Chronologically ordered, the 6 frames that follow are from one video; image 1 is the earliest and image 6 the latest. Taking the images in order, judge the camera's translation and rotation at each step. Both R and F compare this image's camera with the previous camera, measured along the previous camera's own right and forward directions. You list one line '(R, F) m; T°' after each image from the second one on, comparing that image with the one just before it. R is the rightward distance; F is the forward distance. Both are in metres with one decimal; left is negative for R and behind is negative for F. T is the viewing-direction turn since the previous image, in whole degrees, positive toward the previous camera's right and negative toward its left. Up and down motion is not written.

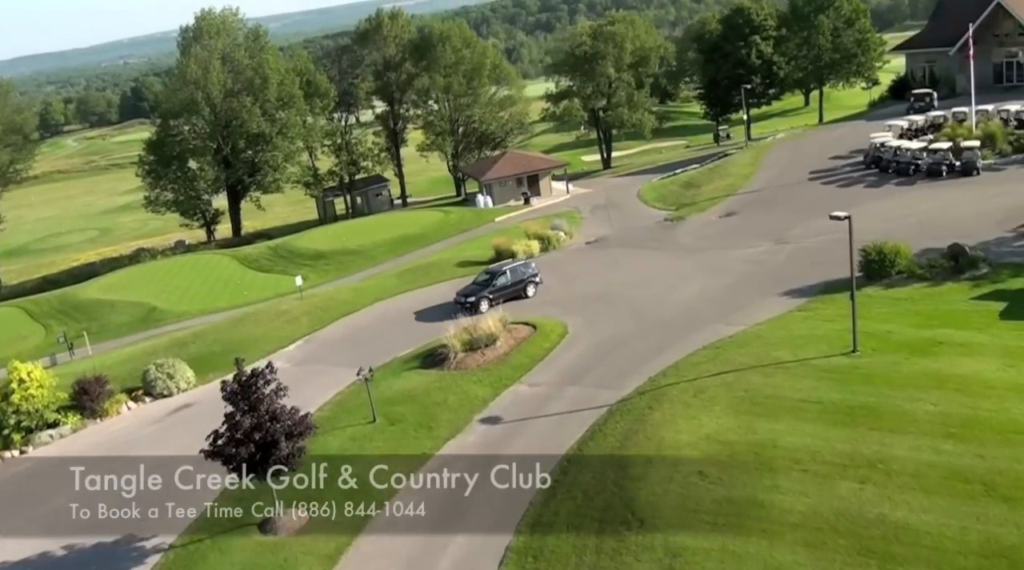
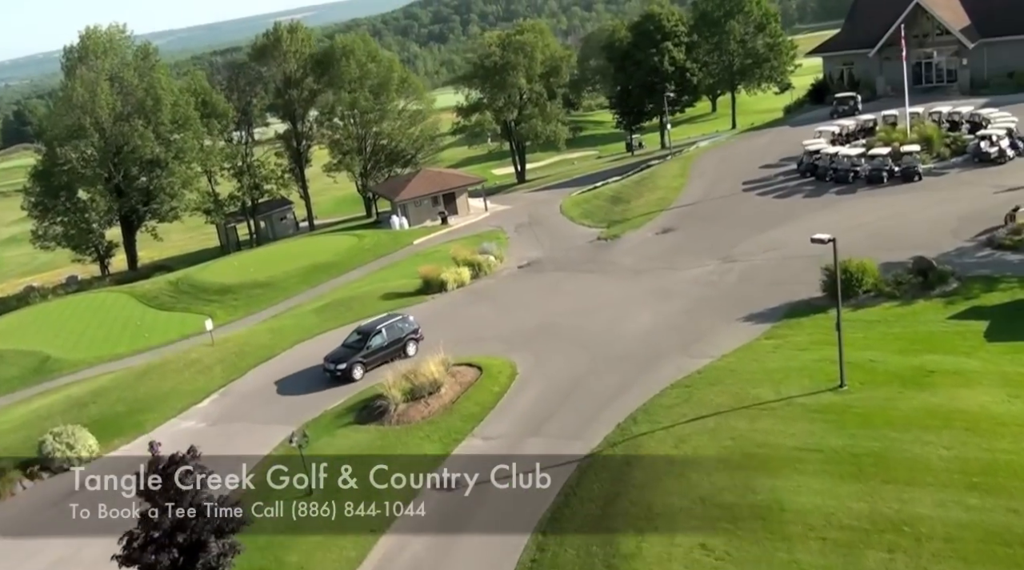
(-1.0, +3.2) m; +6°
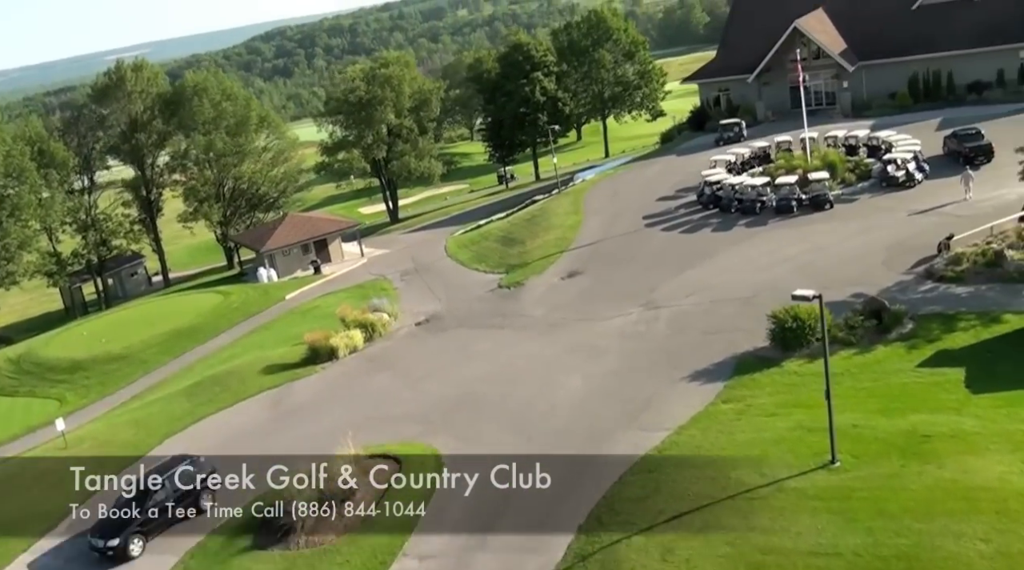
(-1.4, +4.4) m; +8°
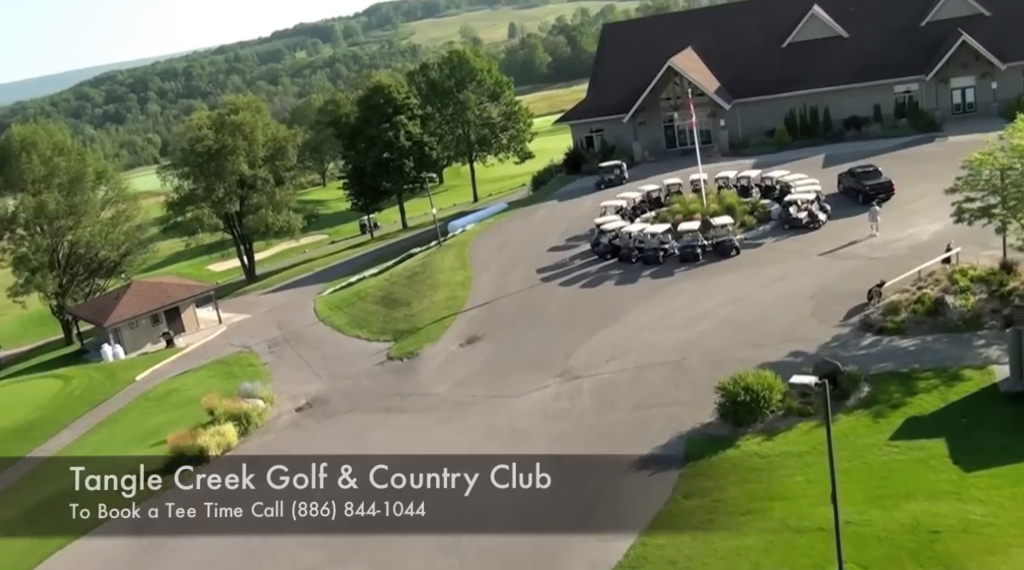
(-1.4, +4.2) m; +9°
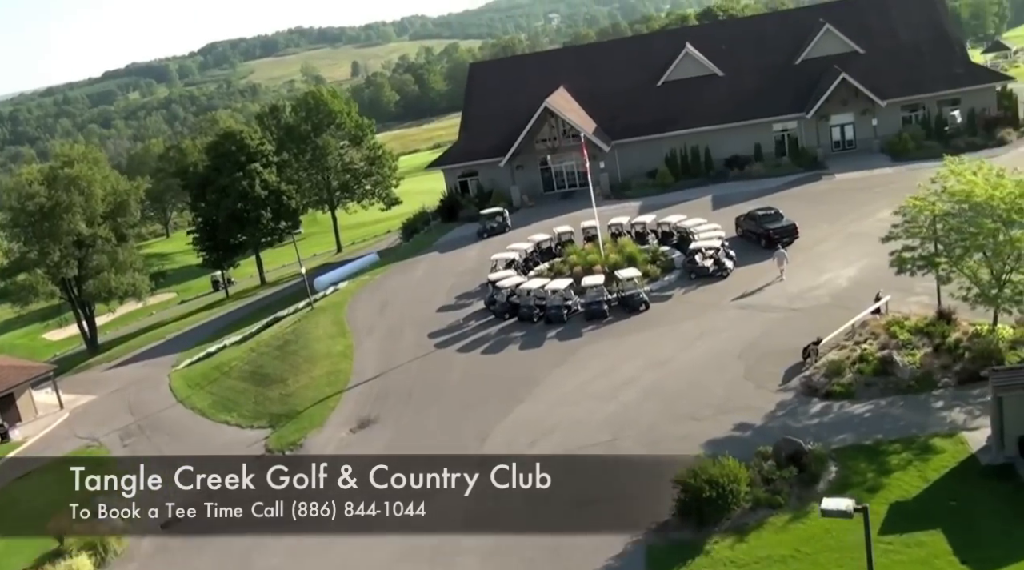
(-1.3, +4.2) m; +9°
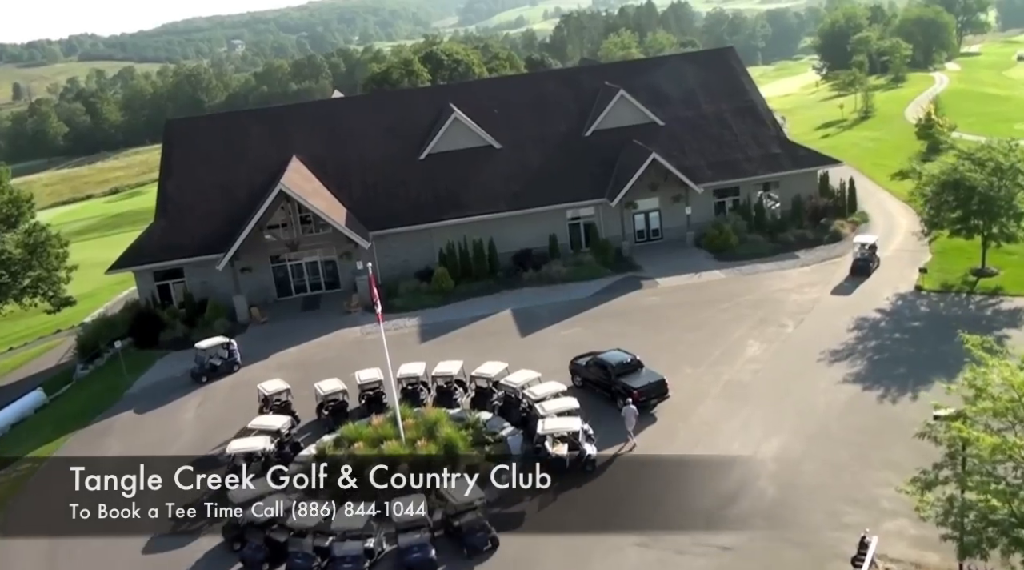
(-1.4, +14.0) m; +18°
